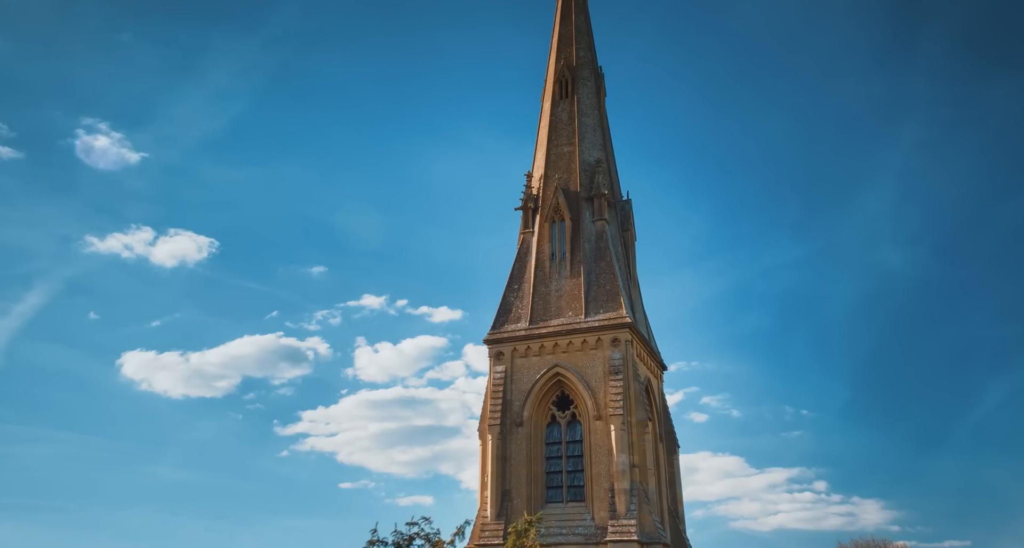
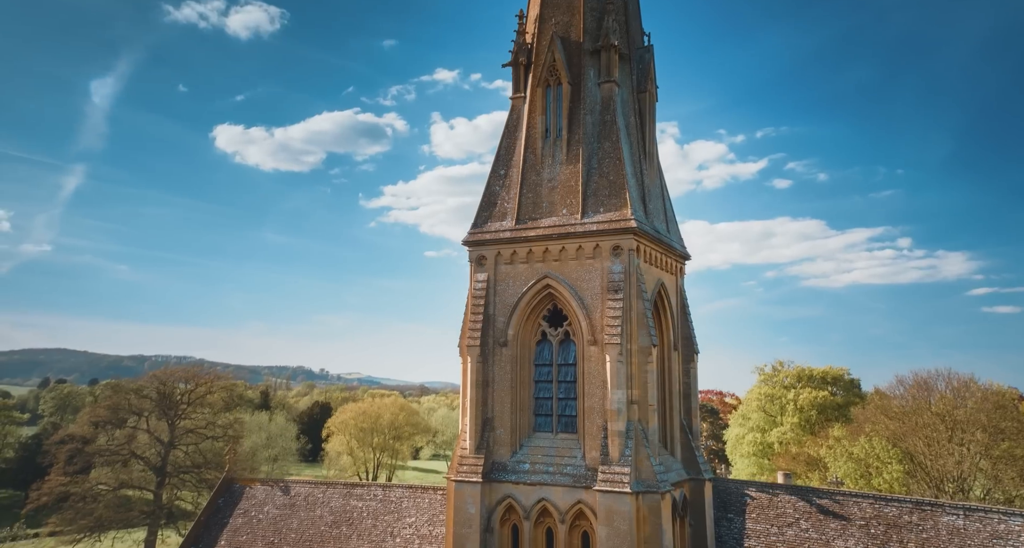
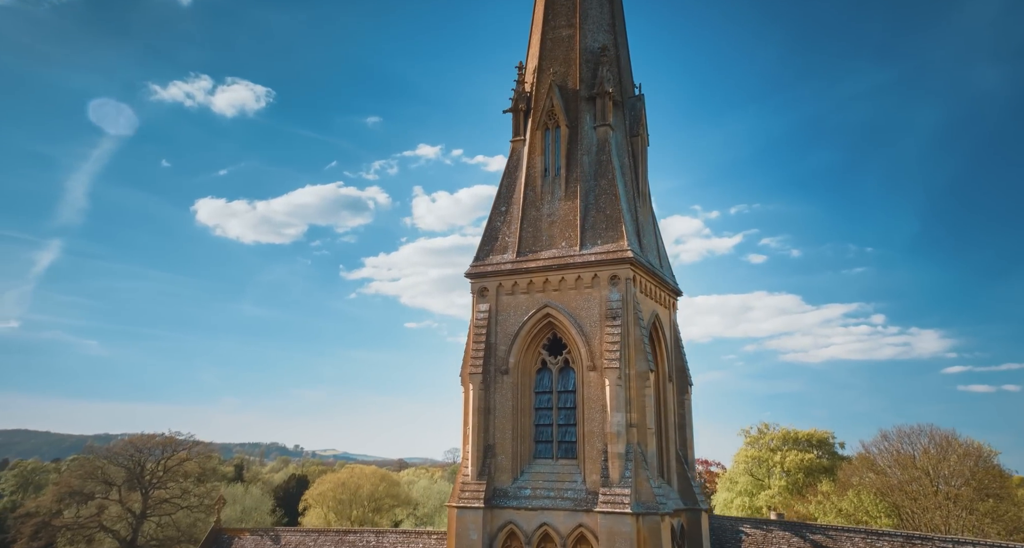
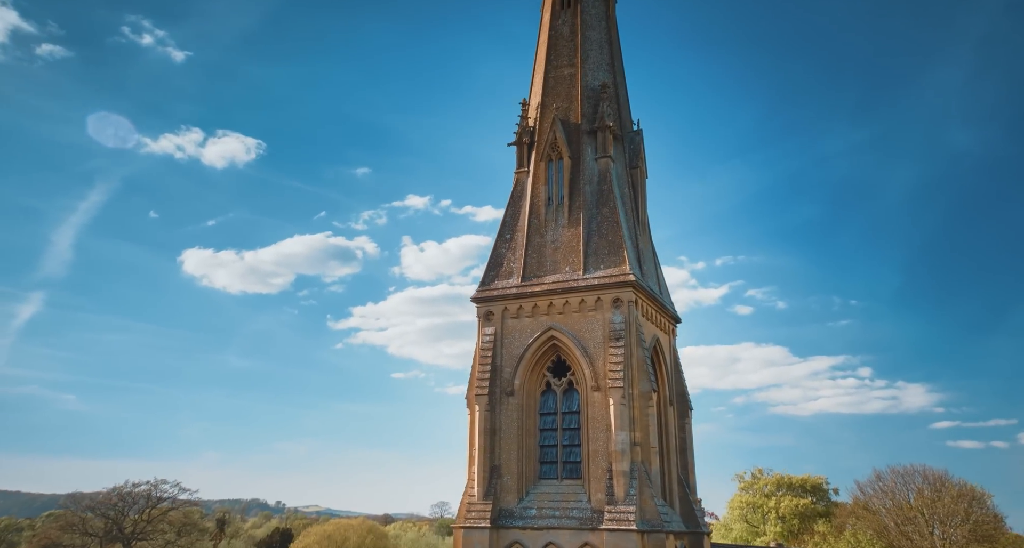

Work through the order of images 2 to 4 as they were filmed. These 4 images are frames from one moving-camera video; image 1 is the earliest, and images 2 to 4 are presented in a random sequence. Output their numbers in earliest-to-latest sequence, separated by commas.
4, 3, 2
